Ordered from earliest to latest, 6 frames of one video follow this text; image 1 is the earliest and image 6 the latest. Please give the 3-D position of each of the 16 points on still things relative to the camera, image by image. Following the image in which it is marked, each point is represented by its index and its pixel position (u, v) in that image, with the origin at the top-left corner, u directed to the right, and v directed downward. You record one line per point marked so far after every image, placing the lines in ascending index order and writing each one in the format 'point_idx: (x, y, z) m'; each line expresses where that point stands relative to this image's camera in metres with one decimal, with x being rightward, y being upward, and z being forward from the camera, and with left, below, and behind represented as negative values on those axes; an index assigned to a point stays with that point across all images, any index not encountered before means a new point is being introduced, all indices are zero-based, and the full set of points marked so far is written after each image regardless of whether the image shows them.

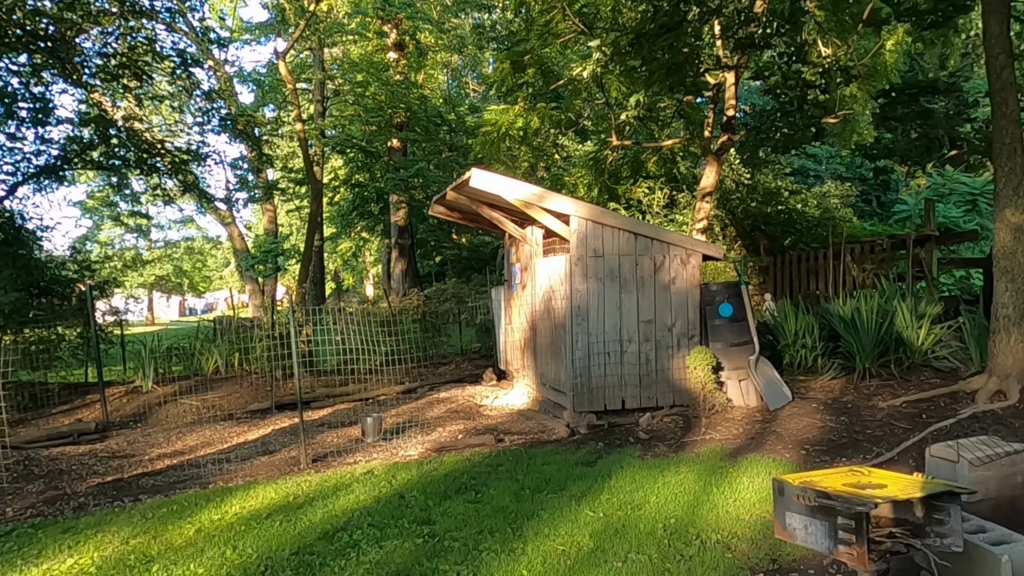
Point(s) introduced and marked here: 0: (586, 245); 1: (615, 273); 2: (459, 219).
0: (+0.6, +0.4, +6.6) m
1: (+0.9, +0.1, +6.7) m
2: (-0.6, +0.8, +8.8) m
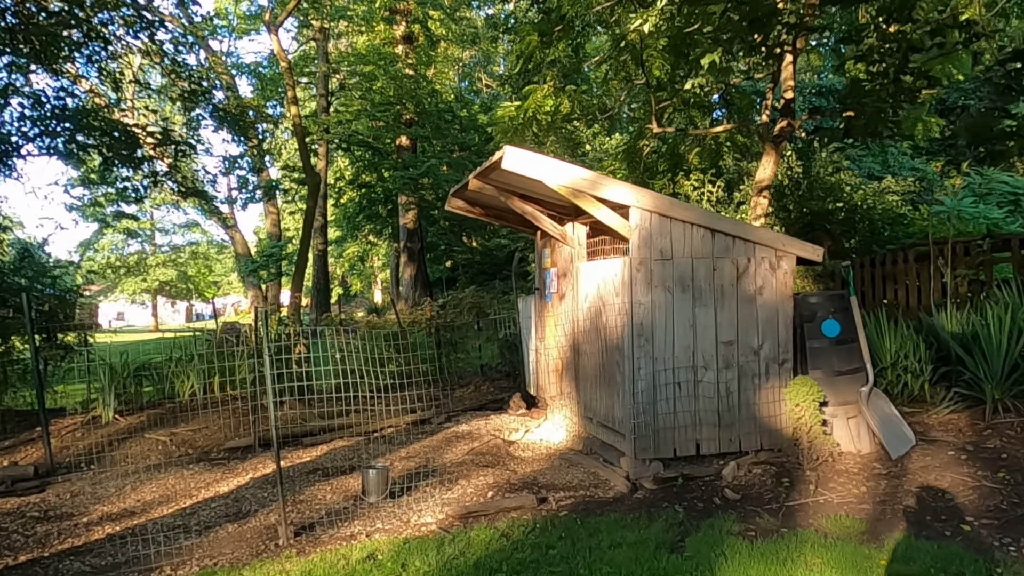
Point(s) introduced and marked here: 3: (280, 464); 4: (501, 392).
0: (+0.9, +0.3, +5.1) m
1: (+1.2, +0.1, +5.2) m
2: (-0.3, +0.7, +7.4) m
3: (-1.8, -1.4, +5.9) m
4: (-0.1, -1.1, +8.4) m
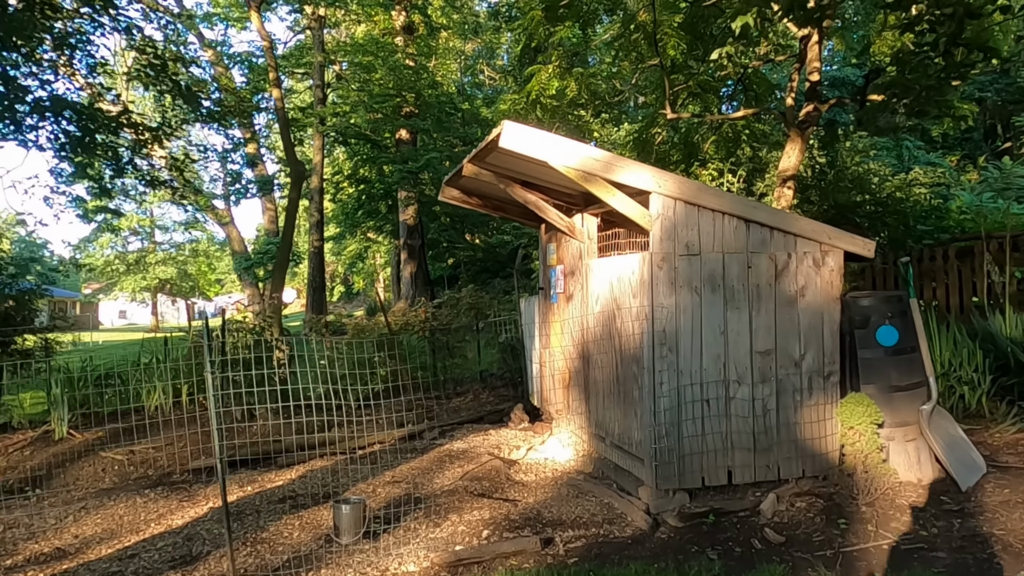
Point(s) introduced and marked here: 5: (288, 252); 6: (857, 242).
0: (+0.9, +0.3, +4.4) m
1: (+1.2, +0.1, +4.4) m
2: (-0.3, +0.7, +6.6) m
3: (-1.8, -1.4, +5.1) m
4: (-0.1, -1.1, +7.7) m
5: (-2.3, +0.4, +7.9) m
6: (+2.0, +0.3, +4.5) m
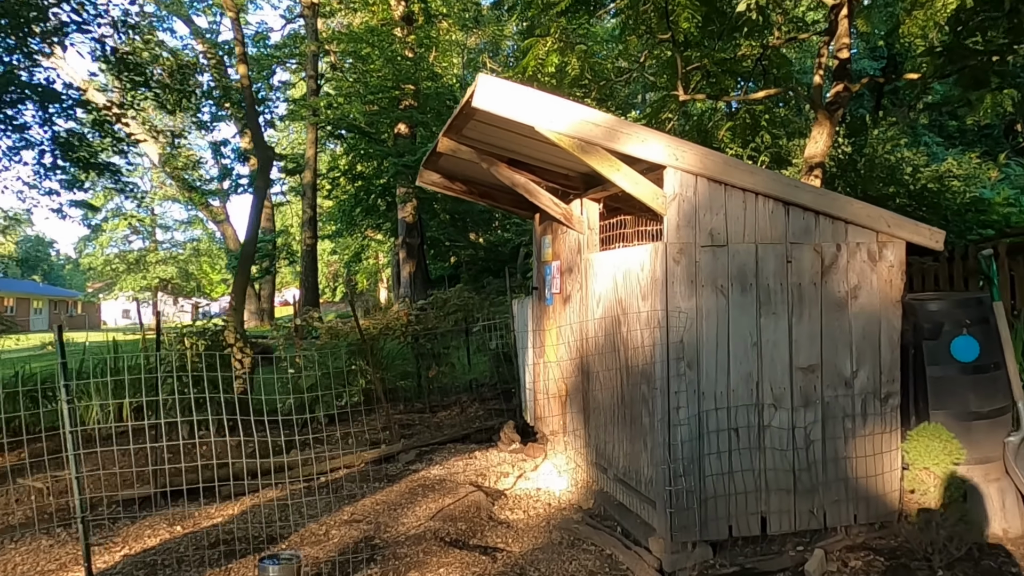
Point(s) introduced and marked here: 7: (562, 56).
0: (+0.8, +0.3, +3.5) m
1: (+1.1, +0.1, +3.5) m
2: (-0.4, +0.7, +5.7) m
3: (-1.9, -1.3, +4.3) m
4: (-0.2, -1.1, +6.8) m
5: (-2.4, +0.4, +7.0) m
6: (+1.9, +0.3, +3.6) m
7: (+0.6, +2.6, +8.6) m
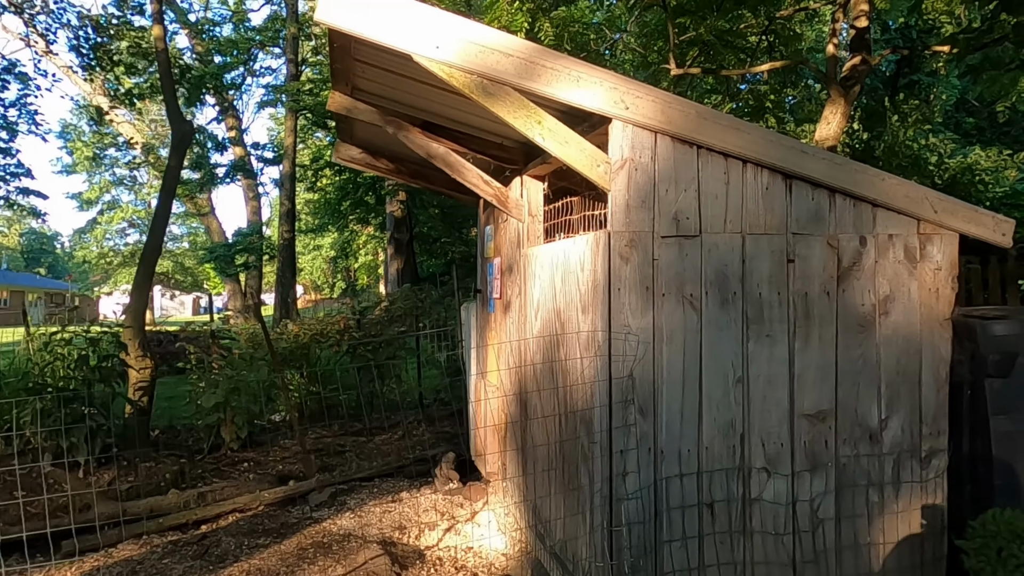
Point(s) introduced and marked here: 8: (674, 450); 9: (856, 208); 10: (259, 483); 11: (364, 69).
0: (+0.4, +0.3, +2.4) m
1: (+0.7, 0.0, +2.4) m
2: (-0.7, +0.7, +4.6) m
3: (-2.3, -1.3, +3.2) m
4: (-0.6, -1.1, +5.7) m
5: (-2.7, +0.4, +6.0) m
6: (+1.5, +0.2, +2.5) m
7: (+0.2, +2.6, +7.5) m
8: (+0.5, -0.5, +2.4) m
9: (+1.1, +0.3, +2.5) m
10: (-1.6, -1.2, +4.8) m
11: (-0.6, +0.9, +3.0) m
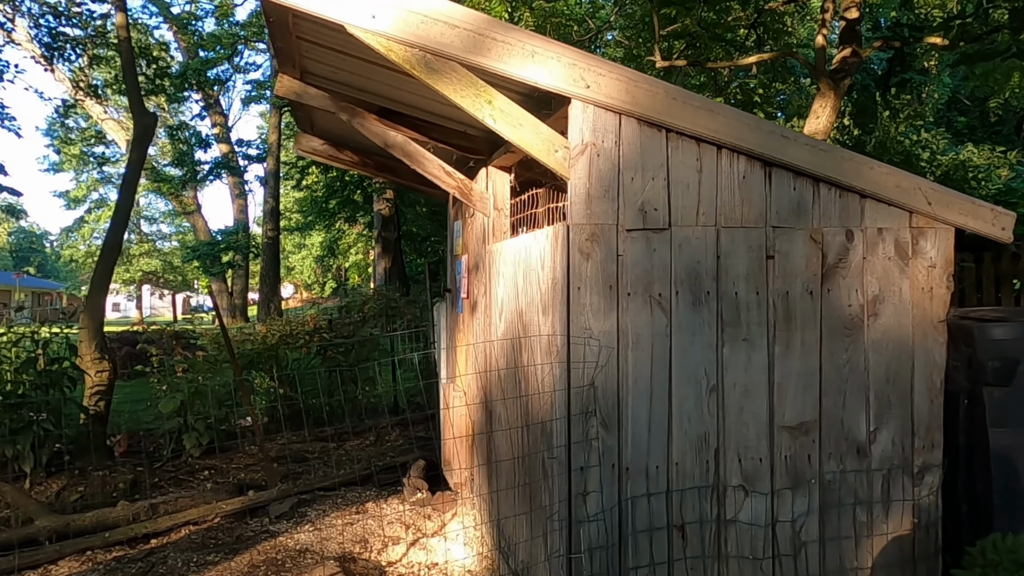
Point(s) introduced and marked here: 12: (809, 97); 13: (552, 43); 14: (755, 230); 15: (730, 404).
0: (+0.3, +0.3, +2.1) m
1: (+0.5, 0.0, +2.2) m
2: (-0.9, +0.7, +4.4) m
3: (-2.4, -1.3, +2.9) m
4: (-0.7, -1.1, +5.4) m
5: (-2.9, +0.4, +5.7) m
6: (+1.4, +0.2, +2.2) m
7: (0.0, +2.6, +7.2) m
8: (+0.4, -0.5, +2.2) m
9: (+1.0, +0.3, +2.3) m
10: (-1.8, -1.2, +4.6) m
11: (-0.7, +0.9, +2.7) m
12: (+3.5, +2.2, +9.0) m
13: (+0.1, +0.7, +2.0) m
14: (+0.7, +0.2, +2.2) m
15: (+0.6, -0.3, +2.2) m
